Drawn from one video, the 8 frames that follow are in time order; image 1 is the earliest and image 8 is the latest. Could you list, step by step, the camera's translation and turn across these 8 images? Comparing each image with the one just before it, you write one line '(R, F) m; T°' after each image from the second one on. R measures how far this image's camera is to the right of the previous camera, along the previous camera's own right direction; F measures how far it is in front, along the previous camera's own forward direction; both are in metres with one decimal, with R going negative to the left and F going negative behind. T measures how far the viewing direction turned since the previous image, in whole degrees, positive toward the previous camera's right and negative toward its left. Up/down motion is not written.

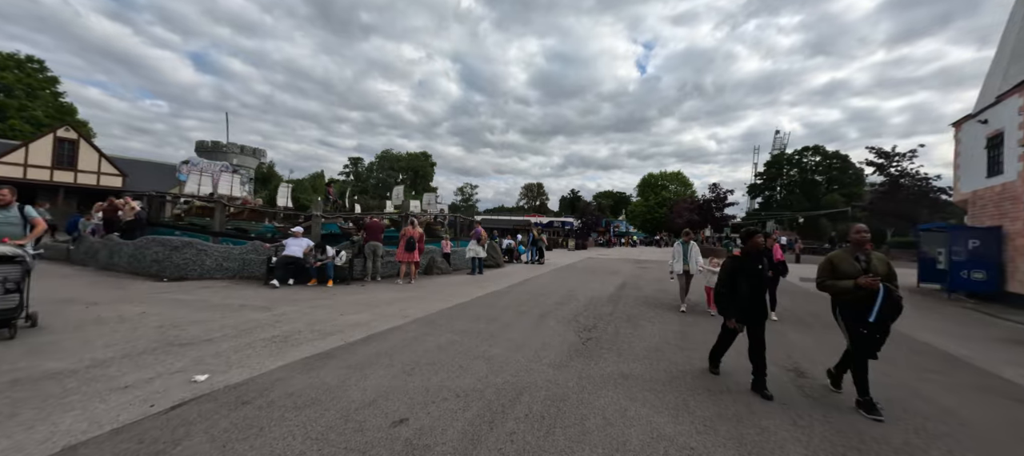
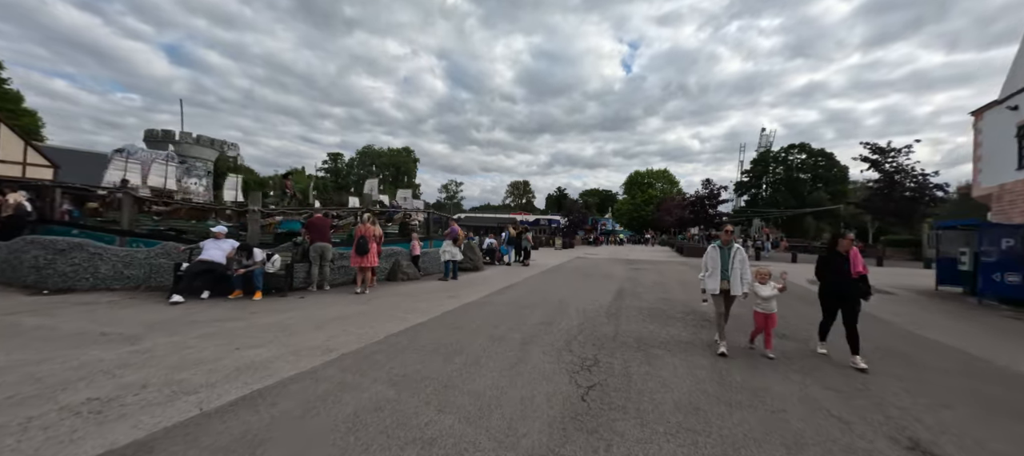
(+0.2, +1.9) m; +2°
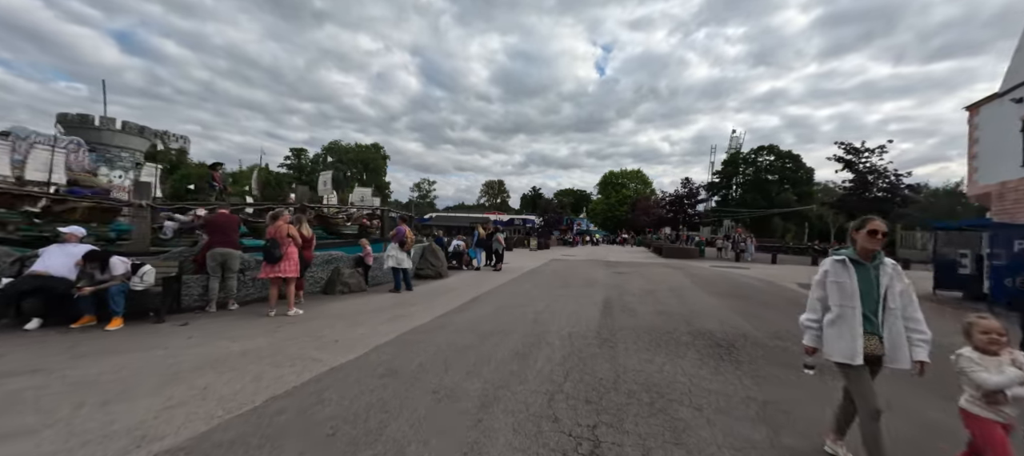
(+0.2, +1.9) m; +4°
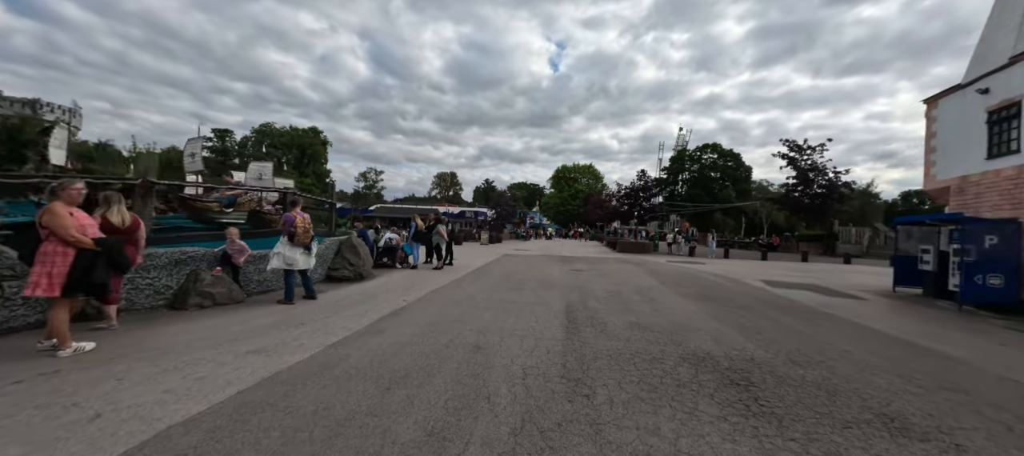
(+0.3, +2.2) m; +8°
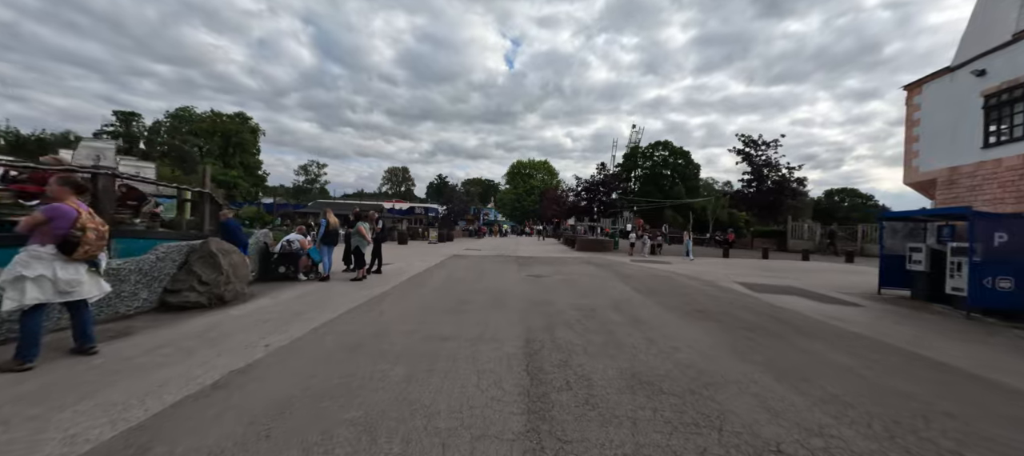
(+0.3, +2.5) m; +7°
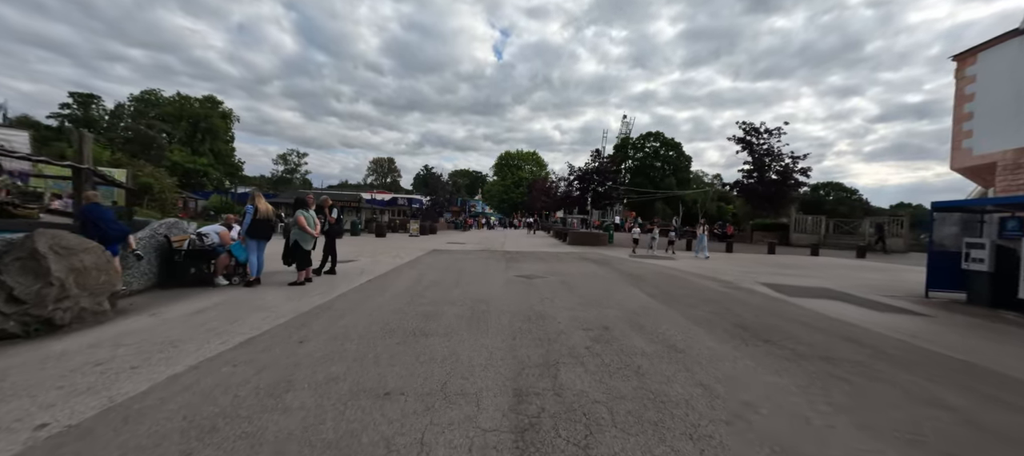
(+0.1, +1.9) m; +2°
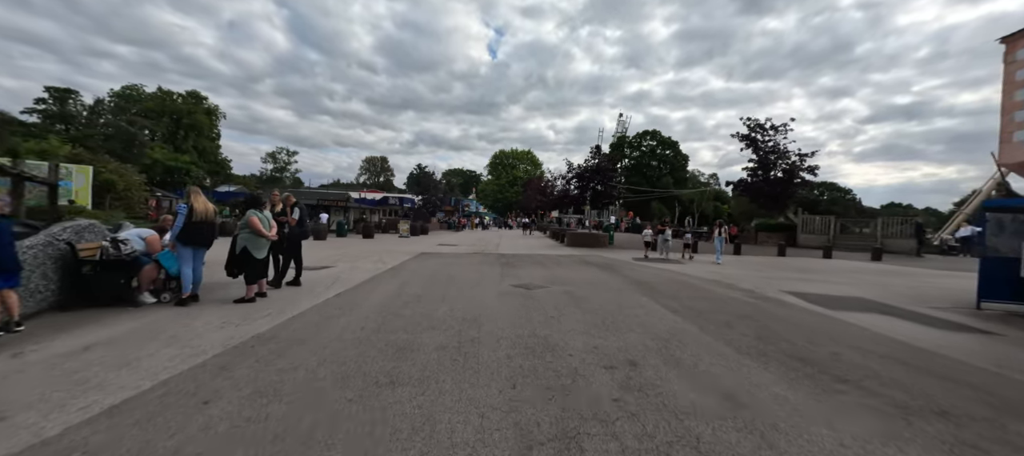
(0.0, +1.2) m; +1°
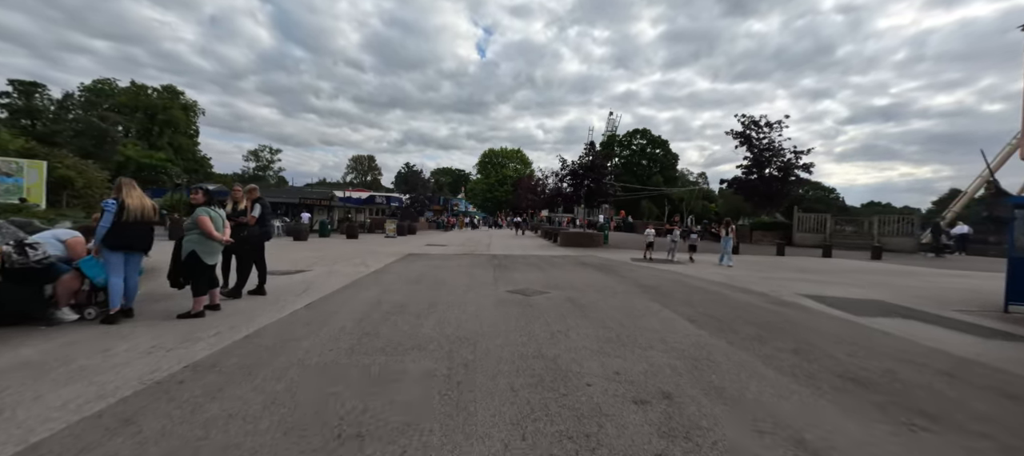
(-0.1, +0.8) m; +2°
